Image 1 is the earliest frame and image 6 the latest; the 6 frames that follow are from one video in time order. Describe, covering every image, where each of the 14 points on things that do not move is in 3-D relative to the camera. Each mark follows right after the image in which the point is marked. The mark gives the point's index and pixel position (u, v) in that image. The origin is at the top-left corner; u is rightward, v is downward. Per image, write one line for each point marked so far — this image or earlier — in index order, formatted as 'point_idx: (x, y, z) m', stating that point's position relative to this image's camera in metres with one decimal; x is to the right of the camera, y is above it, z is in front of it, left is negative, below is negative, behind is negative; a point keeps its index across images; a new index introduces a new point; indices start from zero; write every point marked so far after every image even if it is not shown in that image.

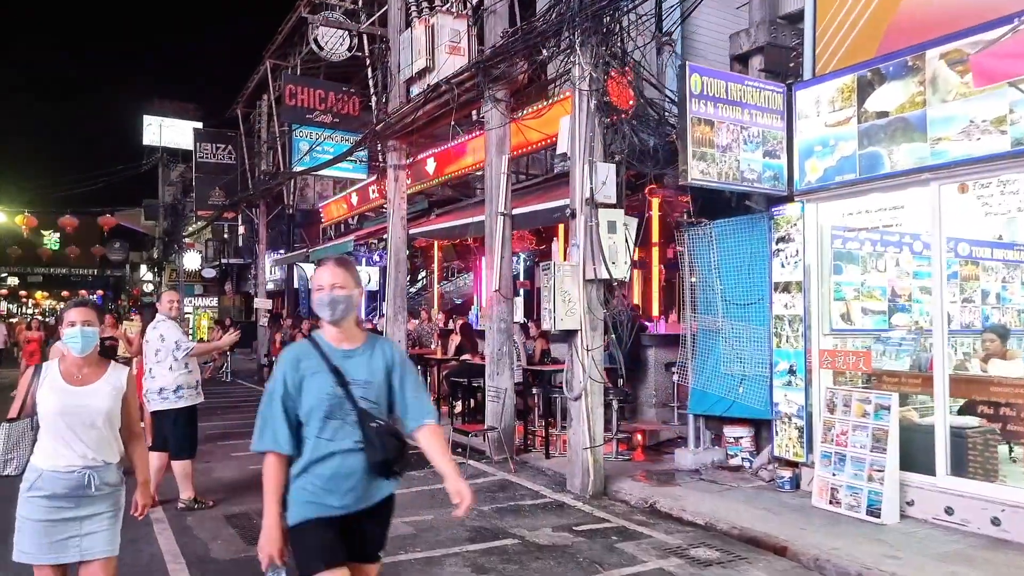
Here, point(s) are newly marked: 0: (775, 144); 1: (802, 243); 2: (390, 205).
0: (+2.7, +1.5, +7.6) m
1: (+2.9, +0.5, +7.6) m
2: (-2.1, +1.4, +12.7) m
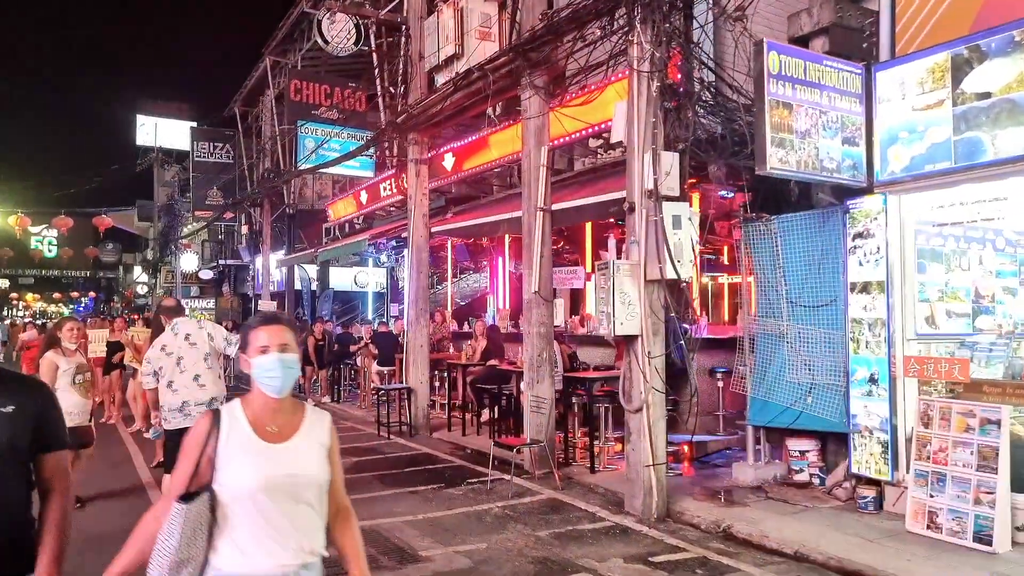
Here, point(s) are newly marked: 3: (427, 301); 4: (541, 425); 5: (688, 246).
0: (+3.2, +1.5, +6.9) m
1: (+3.4, +0.5, +6.9) m
2: (-1.6, +1.4, +12.0) m
3: (-1.4, -0.2, +11.9) m
4: (+0.3, -1.6, +8.8) m
5: (+1.6, +0.4, +6.8) m
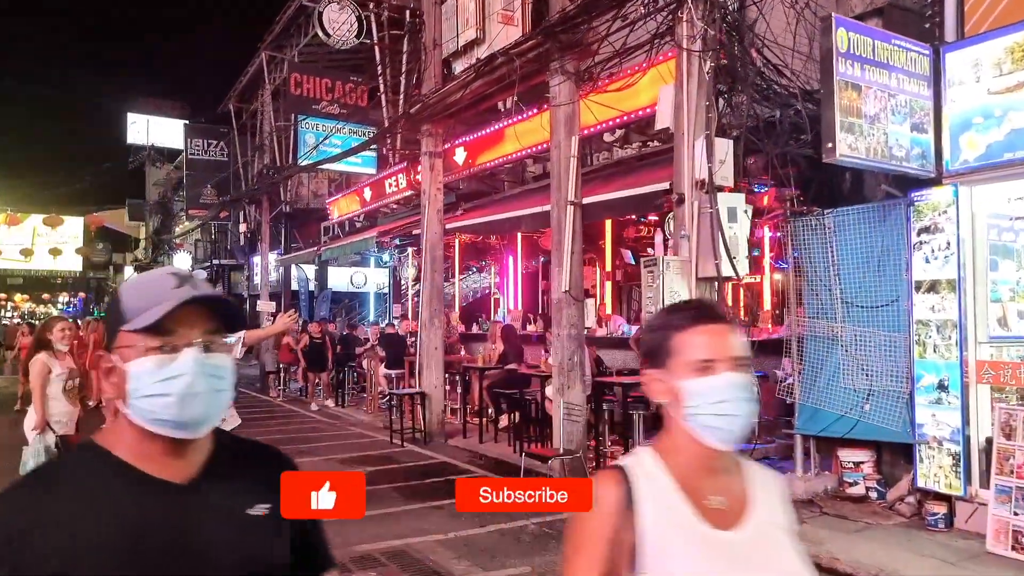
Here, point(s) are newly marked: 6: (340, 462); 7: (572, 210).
0: (+3.5, +1.5, +6.4) m
1: (+3.8, +0.5, +6.4) m
2: (-1.3, +1.4, +11.4) m
3: (-1.1, -0.2, +11.3) m
4: (+0.7, -1.6, +8.2) m
5: (+2.0, +0.4, +6.3) m
6: (-2.3, -2.3, +9.9) m
7: (+0.7, +0.9, +8.3) m
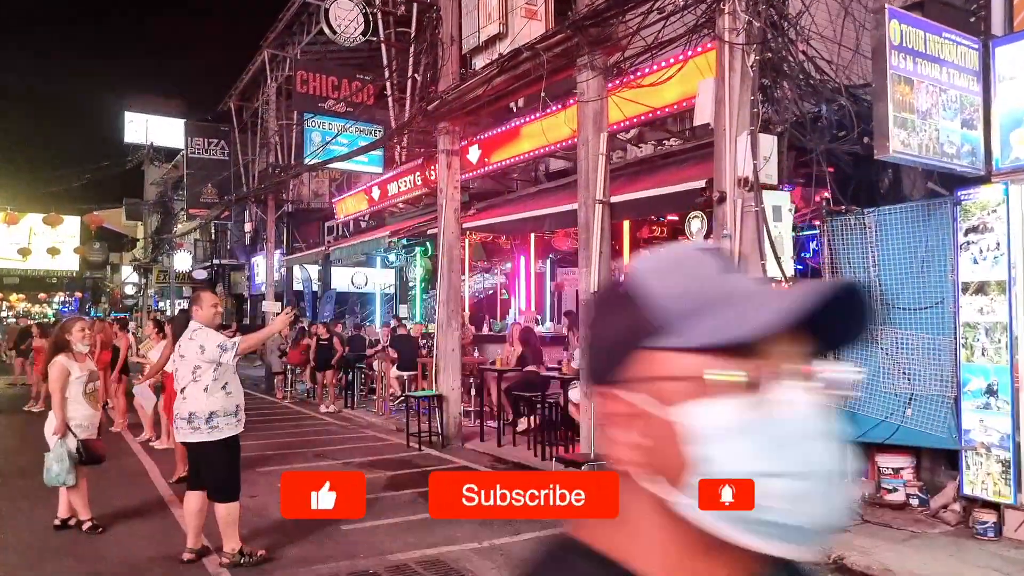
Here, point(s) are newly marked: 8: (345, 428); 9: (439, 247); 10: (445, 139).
0: (+3.8, +1.5, +6.2) m
1: (+4.1, +0.5, +6.2) m
2: (-1.1, +1.4, +11.2) m
3: (-0.8, -0.2, +11.1) m
4: (+0.9, -1.6, +8.0) m
5: (+2.3, +0.4, +6.1) m
6: (-2.0, -2.3, +9.7) m
7: (+1.0, +0.9, +8.1) m
8: (-2.9, -2.5, +13.1) m
9: (-1.1, +0.6, +11.2) m
10: (-1.0, +2.2, +11.2) m
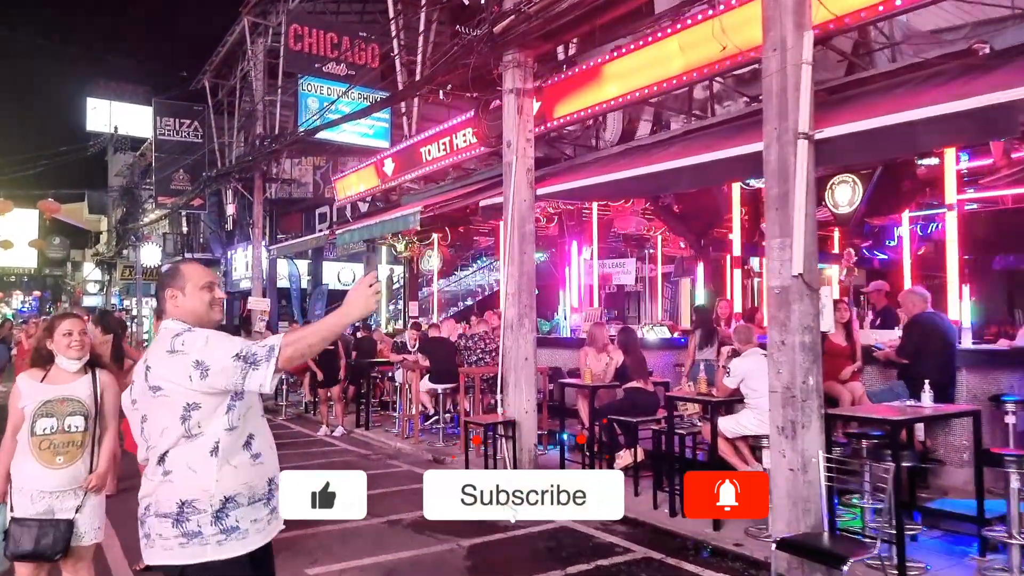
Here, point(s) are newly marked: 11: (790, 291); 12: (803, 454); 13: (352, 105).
0: (+5.0, +1.6, +3.5) m
1: (+5.3, +0.6, +3.5) m
2: (0.0, +1.5, +8.3) m
3: (+0.2, -0.1, +8.2) m
4: (+2.1, -1.5, +5.2) m
5: (+3.5, +0.5, +3.3) m
6: (-0.9, -2.2, +6.7) m
7: (+2.1, +1.0, +5.3) m
8: (-2.0, -2.3, +10.2) m
9: (-0.1, +0.7, +8.3) m
10: (0.0, +2.4, +8.3) m
11: (+2.0, 0.0, +5.3) m
12: (+2.0, -1.2, +5.2) m
13: (-3.8, +4.3, +17.5) m
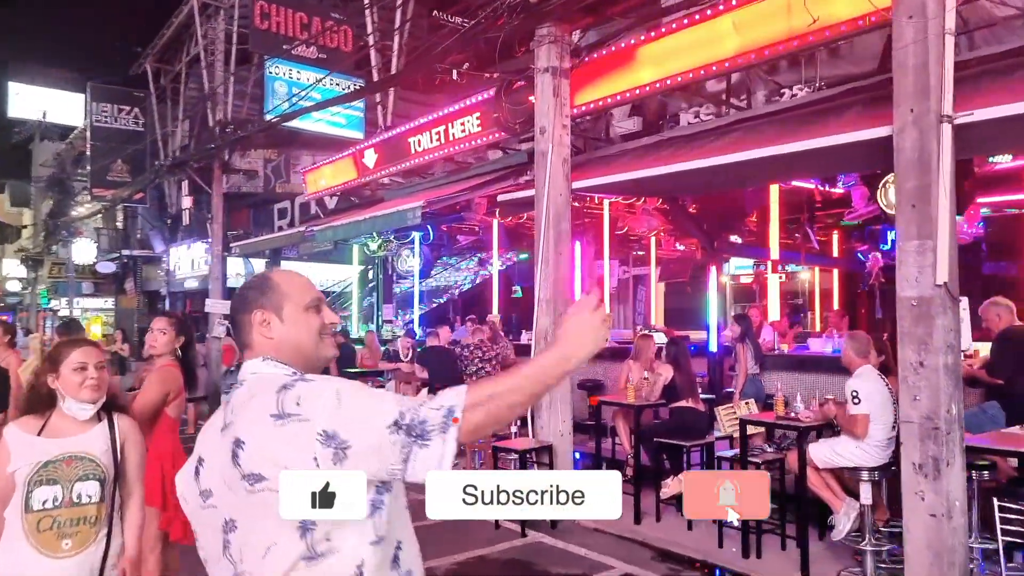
0: (+5.7, +1.5, +2.9) m
1: (+6.0, +0.5, +2.9) m
2: (+0.3, +1.5, +7.3) m
3: (+0.5, -0.1, +7.2) m
4: (+2.6, -1.5, +4.4) m
5: (+4.2, +0.4, +2.6) m
6: (-0.5, -2.2, +5.7) m
7: (+2.6, +0.9, +4.5) m
8: (-1.8, -2.4, +9.0) m
9: (+0.2, +0.7, +7.3) m
10: (+0.3, +2.3, +7.3) m
11: (+2.5, -0.1, +4.5) m
12: (+2.6, -1.2, +4.4) m
13: (-4.1, +4.2, +16.2) m
